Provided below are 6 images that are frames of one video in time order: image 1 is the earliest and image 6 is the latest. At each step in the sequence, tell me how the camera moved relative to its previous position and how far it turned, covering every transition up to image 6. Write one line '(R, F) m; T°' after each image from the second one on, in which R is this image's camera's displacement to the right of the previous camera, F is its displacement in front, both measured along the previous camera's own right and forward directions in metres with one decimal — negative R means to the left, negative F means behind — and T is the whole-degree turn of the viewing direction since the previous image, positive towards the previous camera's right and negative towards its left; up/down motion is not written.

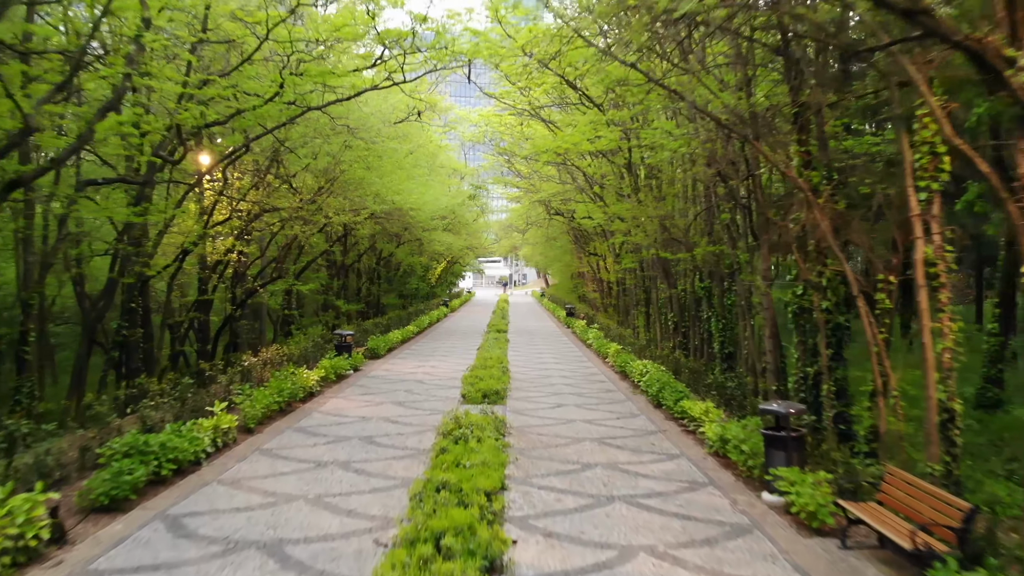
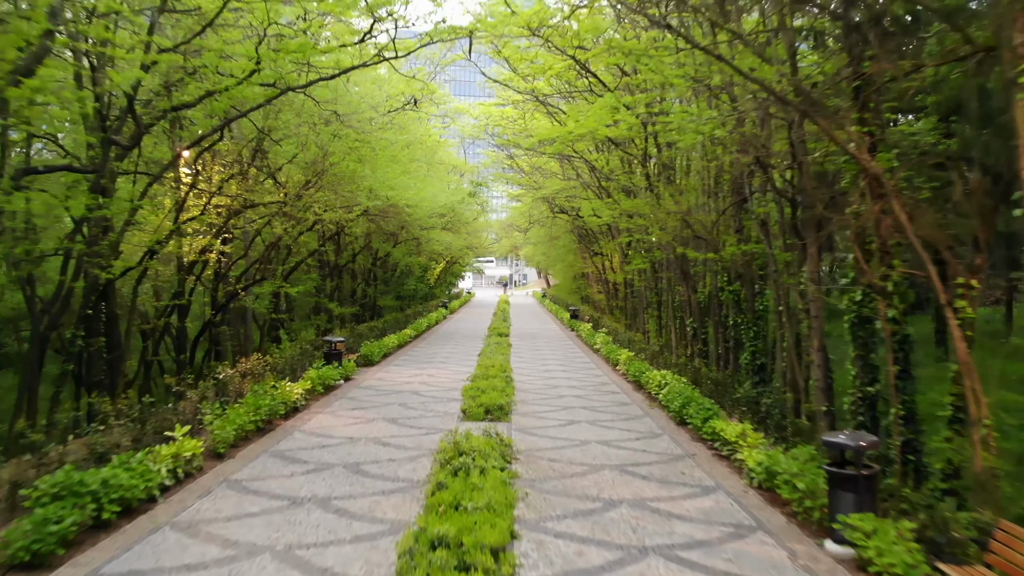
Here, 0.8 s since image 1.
(-0.1, +0.9) m; 0°
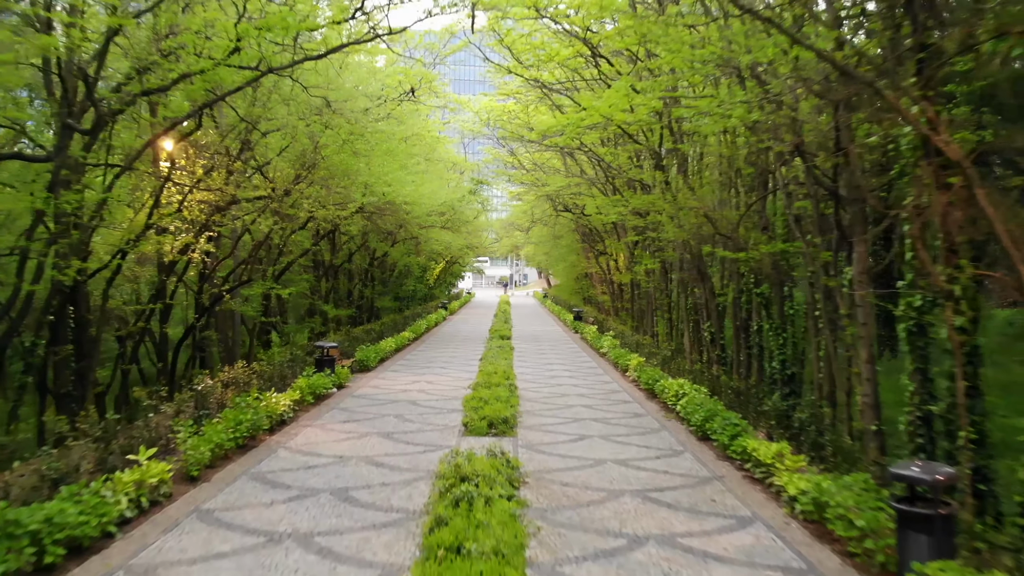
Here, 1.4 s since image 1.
(-0.1, +0.7) m; 0°
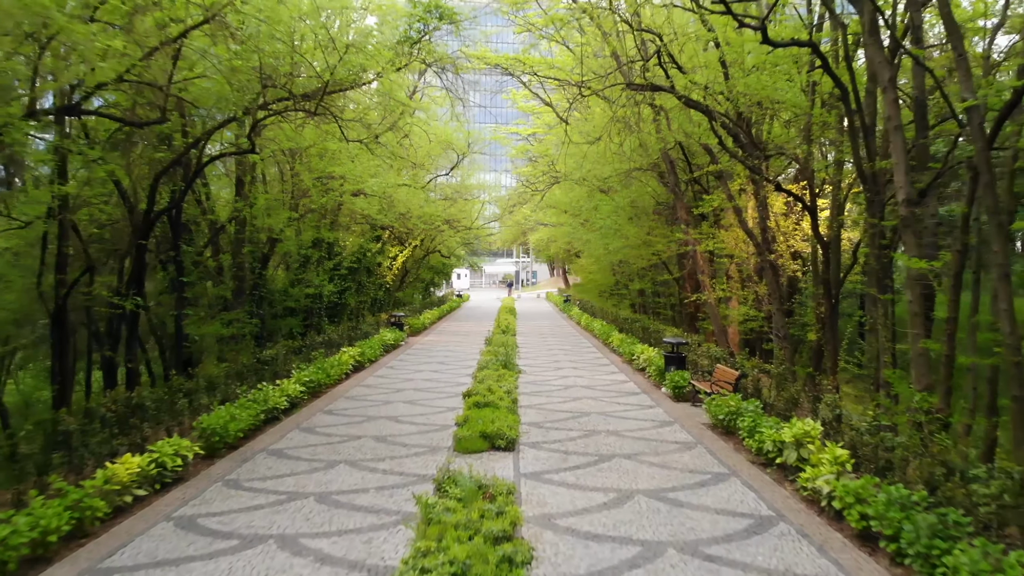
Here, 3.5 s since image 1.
(0.0, +1.3) m; 0°
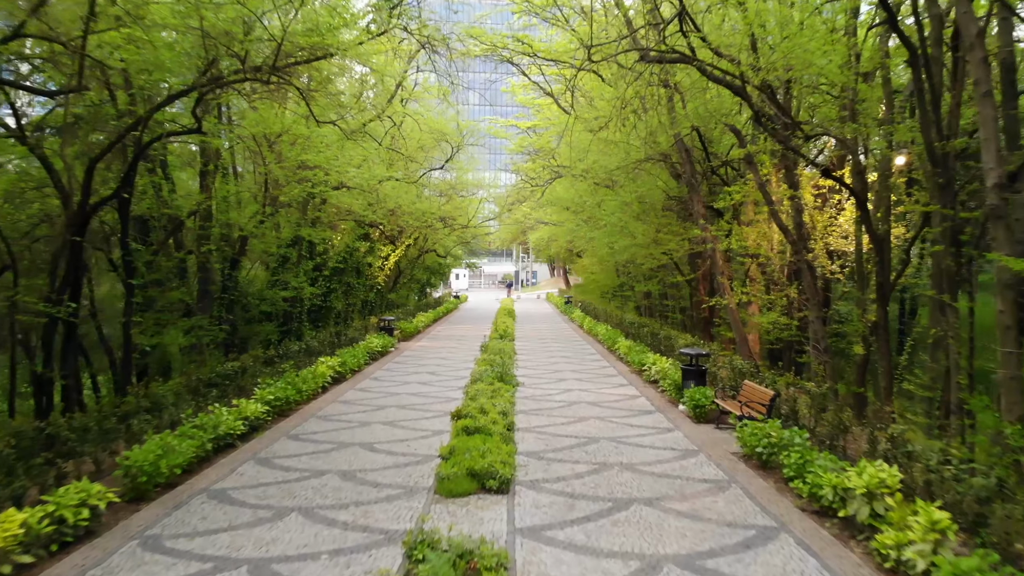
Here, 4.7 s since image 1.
(+0.1, +1.1) m; 0°
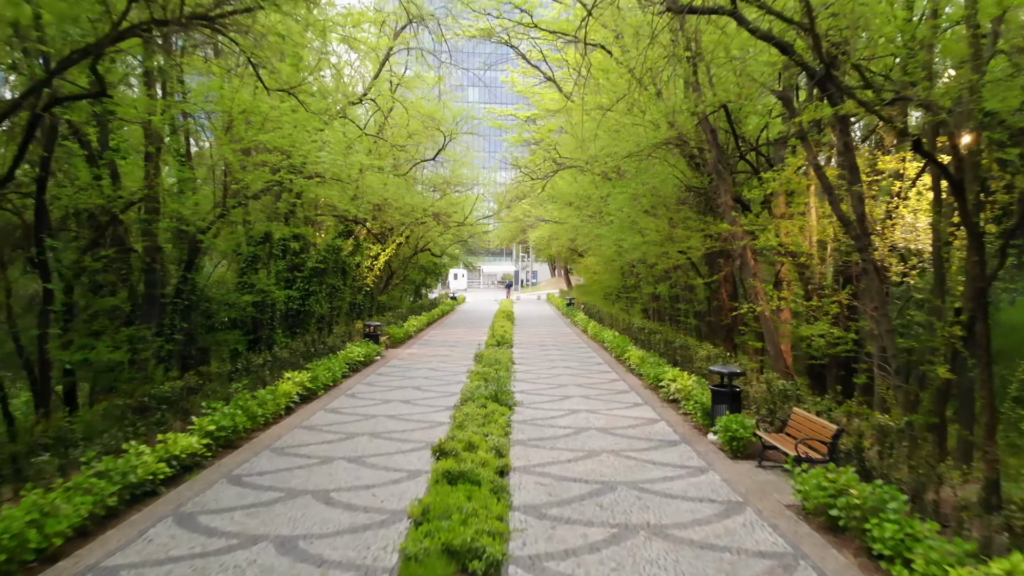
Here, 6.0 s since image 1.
(+0.1, +1.3) m; 0°
